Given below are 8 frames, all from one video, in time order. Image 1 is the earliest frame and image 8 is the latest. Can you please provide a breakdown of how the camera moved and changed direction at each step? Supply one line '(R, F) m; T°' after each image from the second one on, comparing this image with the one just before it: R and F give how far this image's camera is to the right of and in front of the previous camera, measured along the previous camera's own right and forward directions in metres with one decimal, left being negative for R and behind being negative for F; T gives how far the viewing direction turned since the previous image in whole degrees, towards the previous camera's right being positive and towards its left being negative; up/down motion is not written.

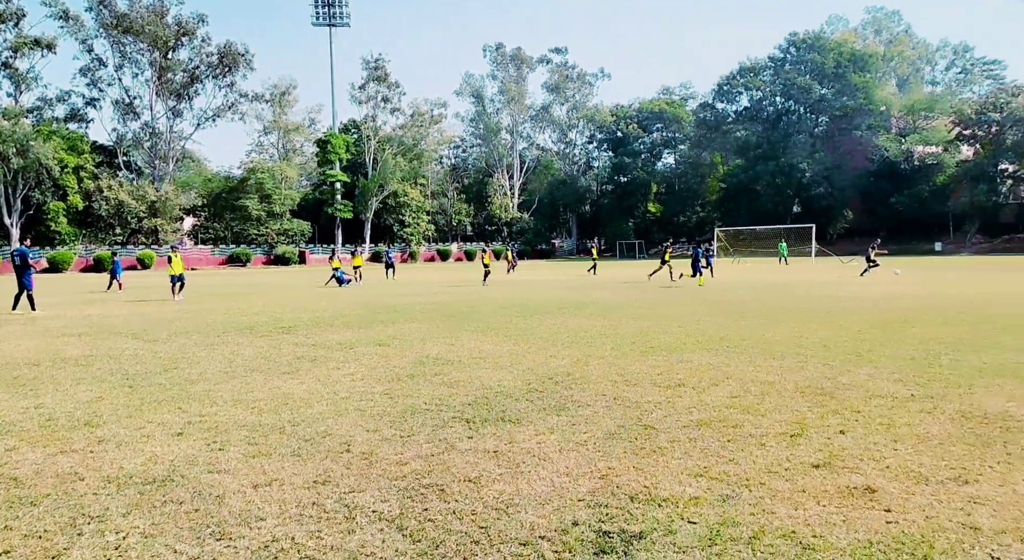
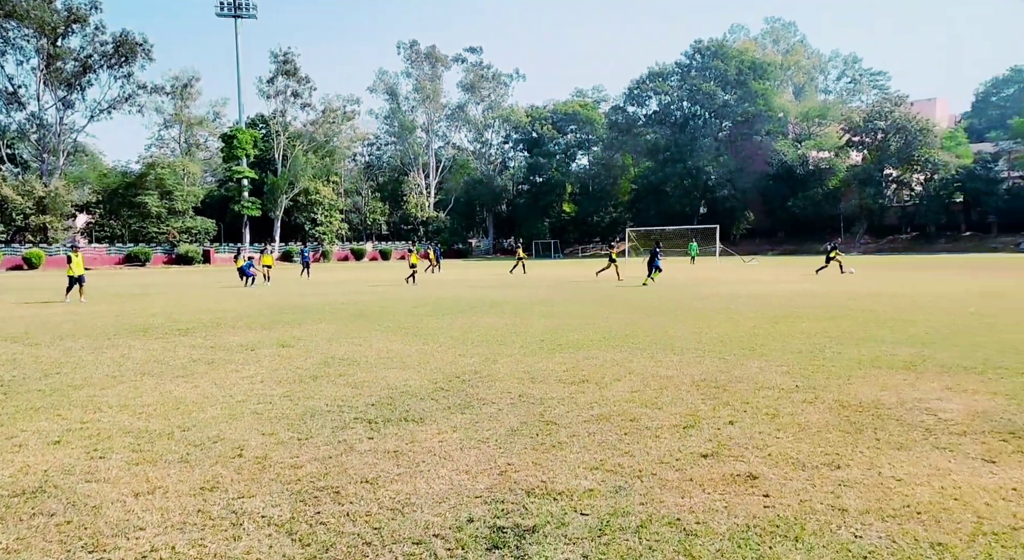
(+0.1, 0.0) m; +6°
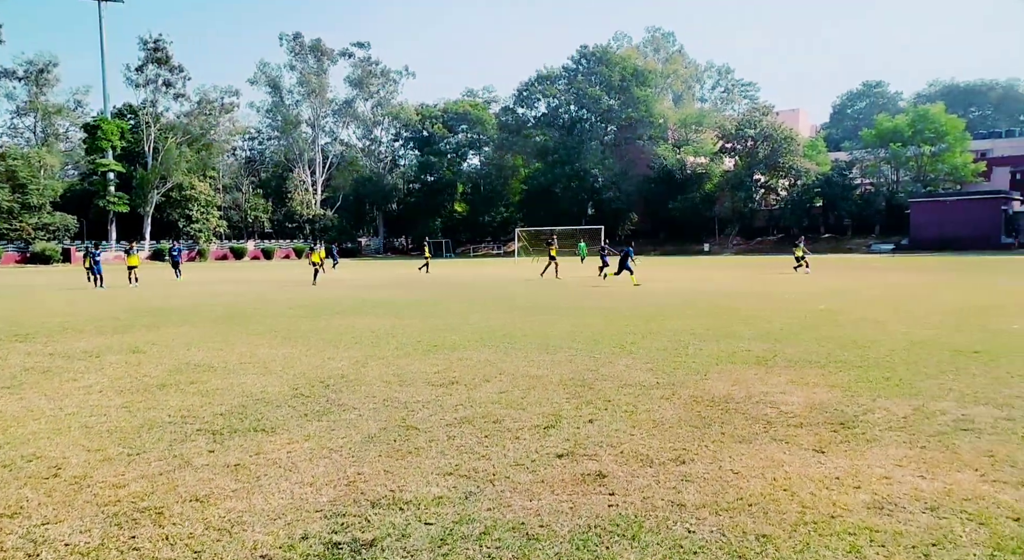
(+0.2, 0.0) m; +8°
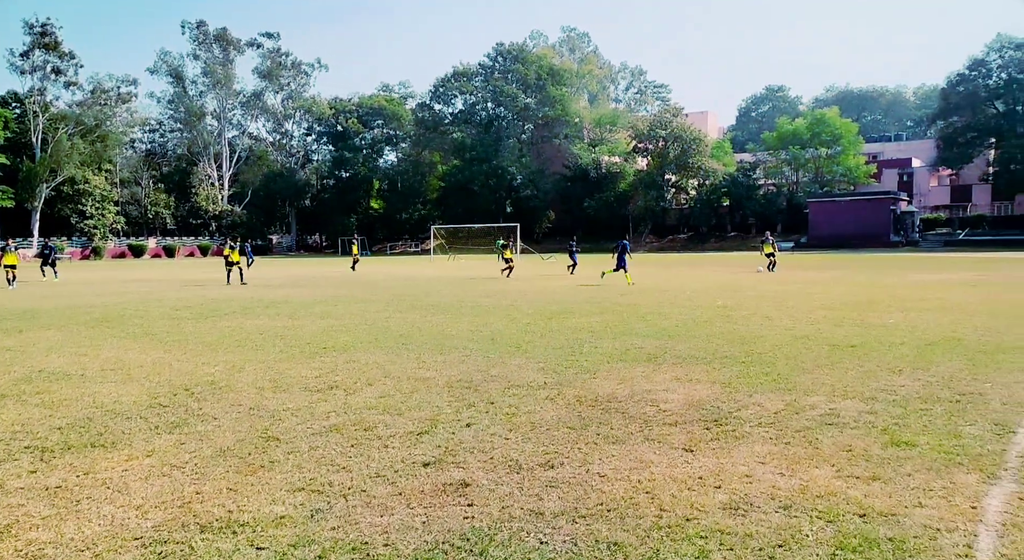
(+0.3, +0.1) m; +6°
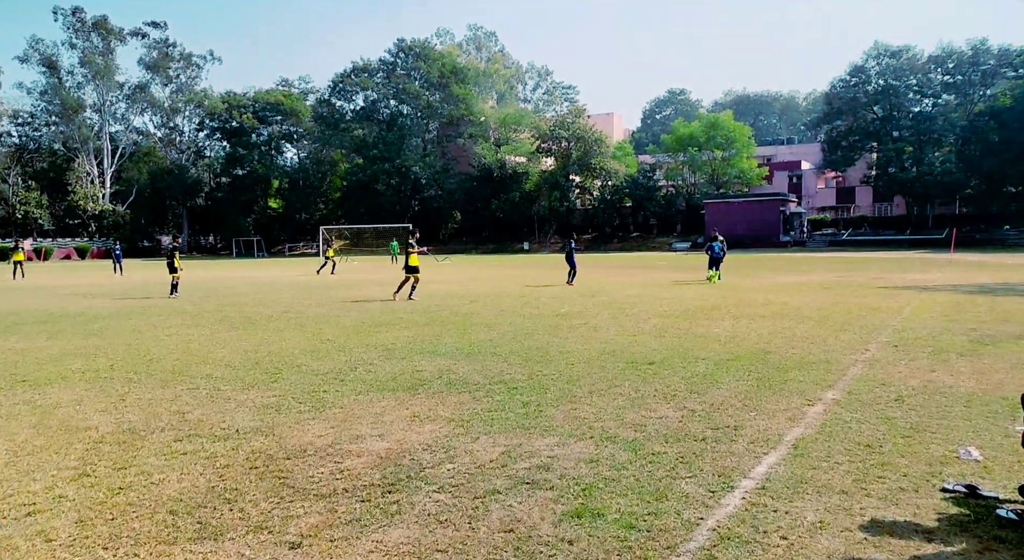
(+1.7, +1.0) m; +6°
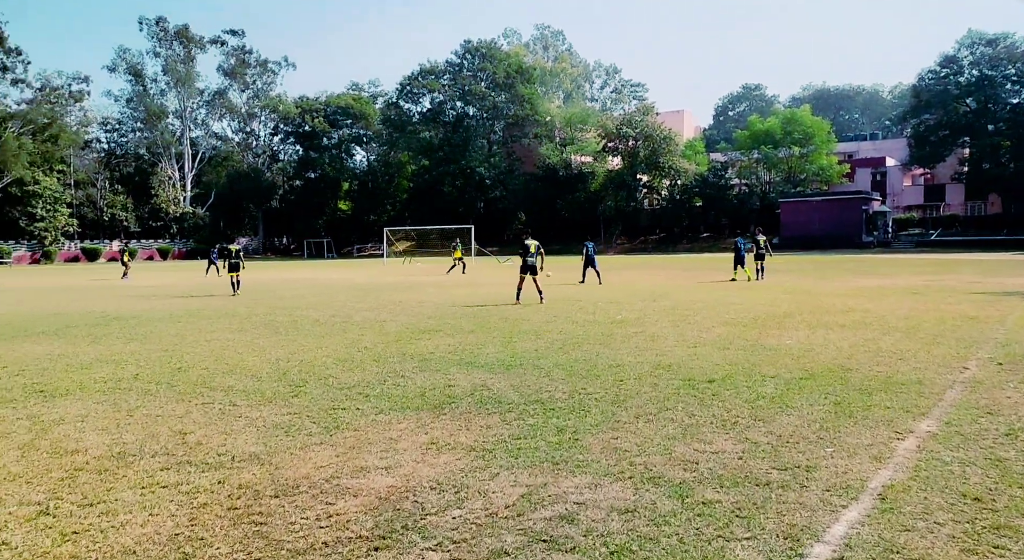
(+0.3, +0.8) m; -5°
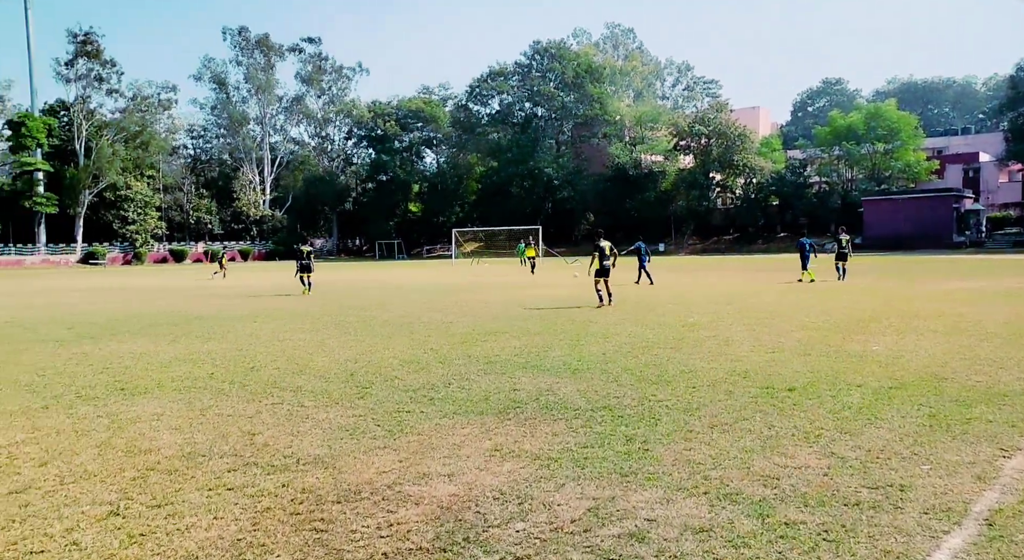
(0.0, +0.2) m; -5°
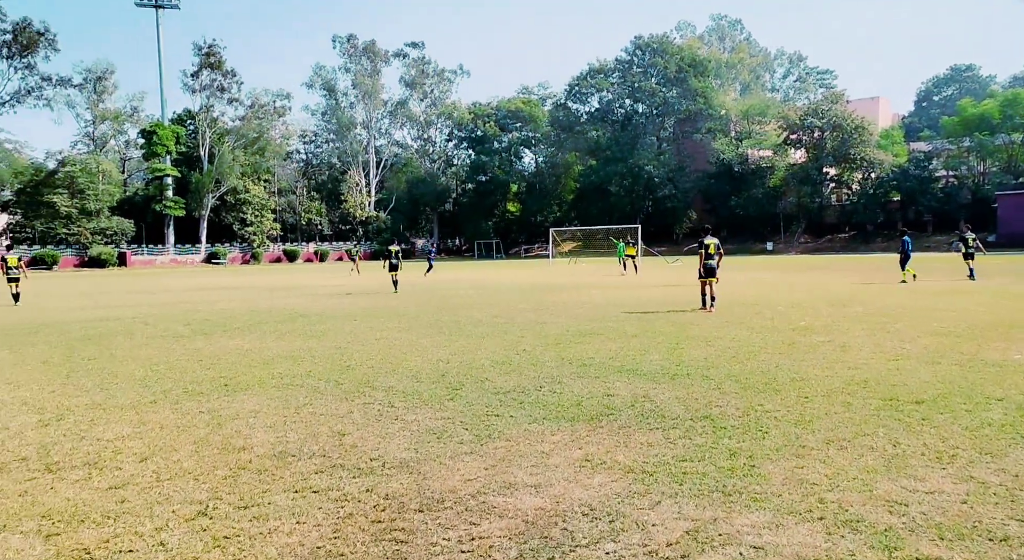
(0.0, +0.3) m; -7°
